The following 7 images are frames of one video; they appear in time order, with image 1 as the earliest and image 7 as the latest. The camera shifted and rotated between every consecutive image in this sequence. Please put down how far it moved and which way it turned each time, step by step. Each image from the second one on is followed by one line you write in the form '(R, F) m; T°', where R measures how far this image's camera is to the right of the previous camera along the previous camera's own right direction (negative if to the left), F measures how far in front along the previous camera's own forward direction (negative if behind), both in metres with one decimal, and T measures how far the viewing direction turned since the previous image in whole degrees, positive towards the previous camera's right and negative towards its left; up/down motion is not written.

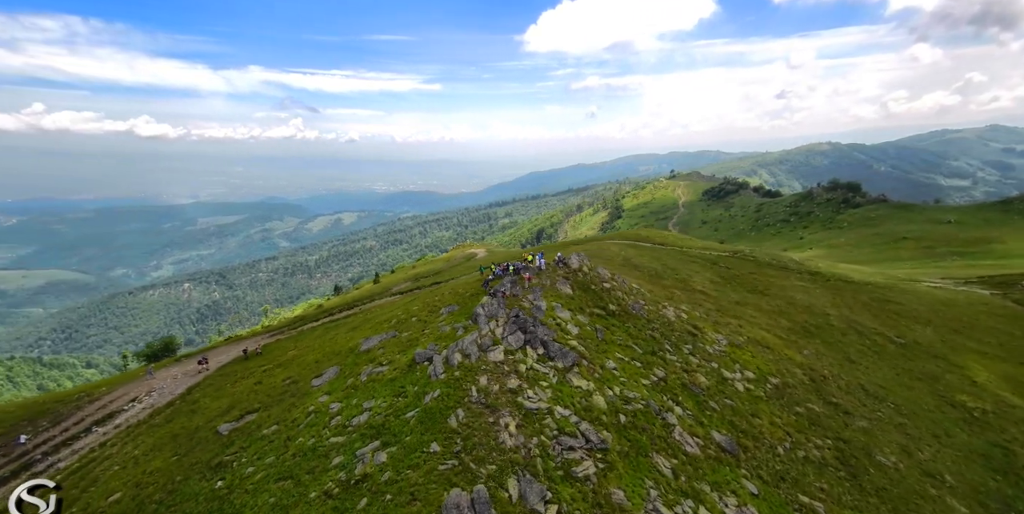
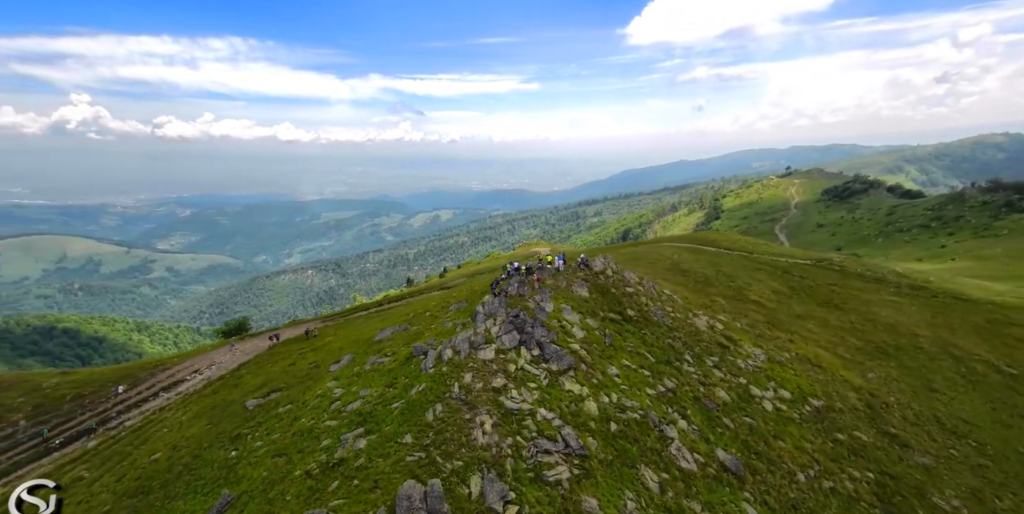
(+6.0, +0.6) m; -9°
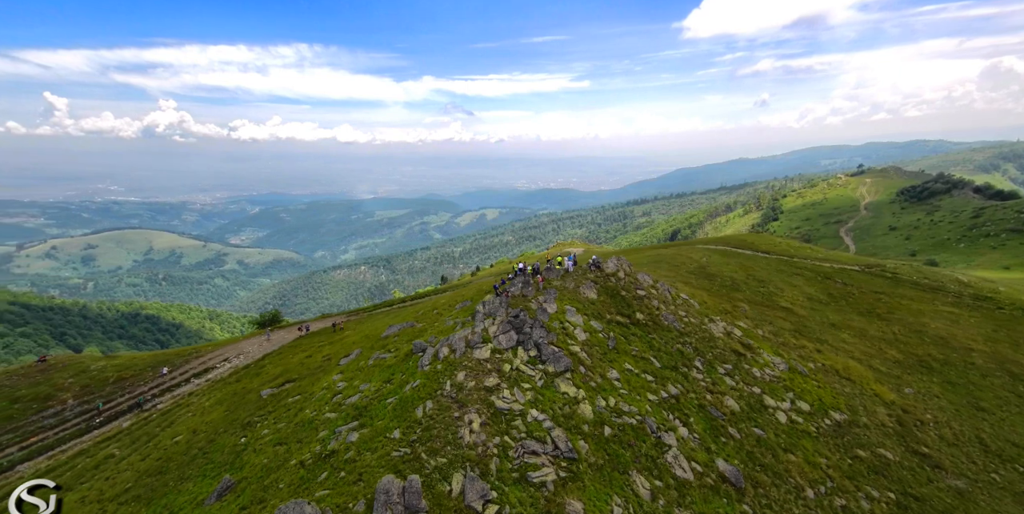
(+3.1, +0.1) m; -4°
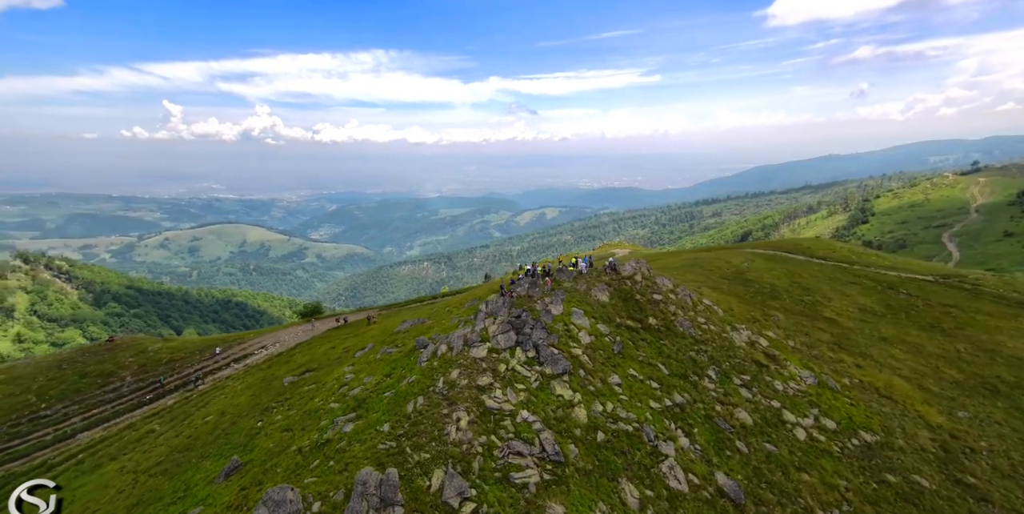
(+3.9, +0.1) m; -6°
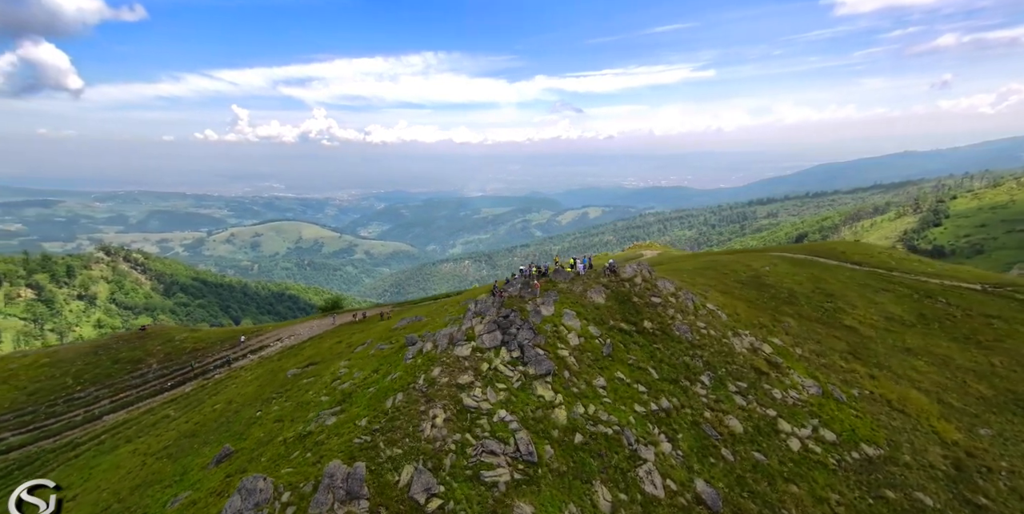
(+3.5, -0.3) m; -3°
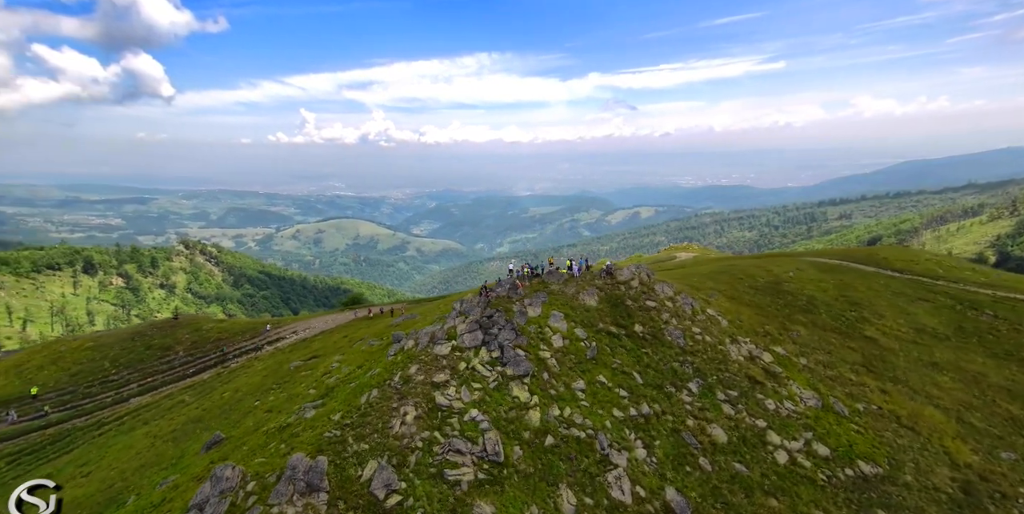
(+4.3, -0.4) m; -4°
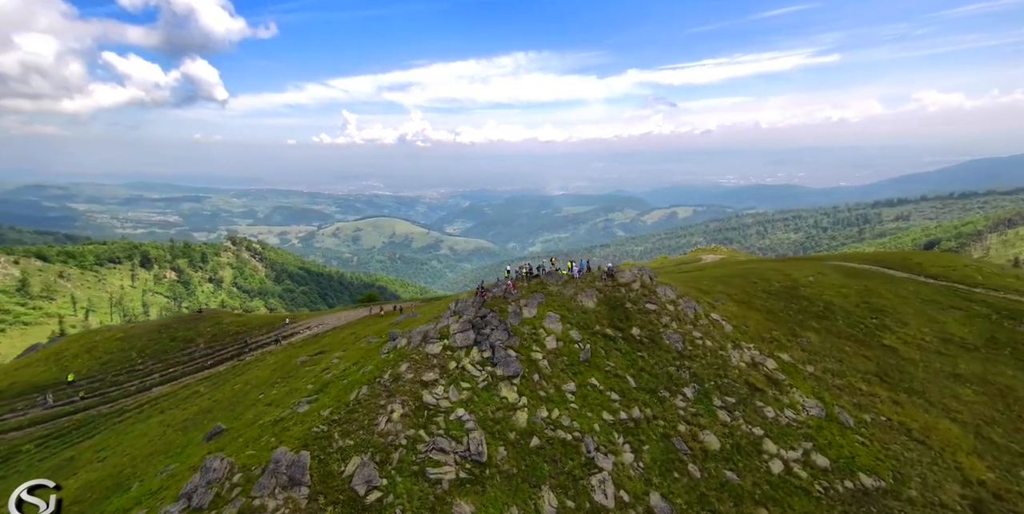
(+2.7, -0.3) m; -3°
